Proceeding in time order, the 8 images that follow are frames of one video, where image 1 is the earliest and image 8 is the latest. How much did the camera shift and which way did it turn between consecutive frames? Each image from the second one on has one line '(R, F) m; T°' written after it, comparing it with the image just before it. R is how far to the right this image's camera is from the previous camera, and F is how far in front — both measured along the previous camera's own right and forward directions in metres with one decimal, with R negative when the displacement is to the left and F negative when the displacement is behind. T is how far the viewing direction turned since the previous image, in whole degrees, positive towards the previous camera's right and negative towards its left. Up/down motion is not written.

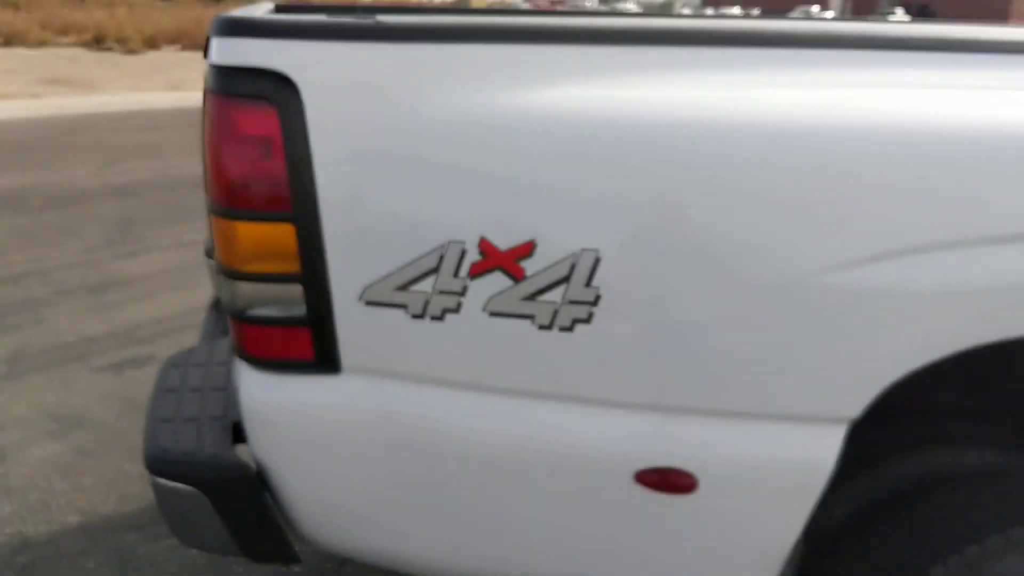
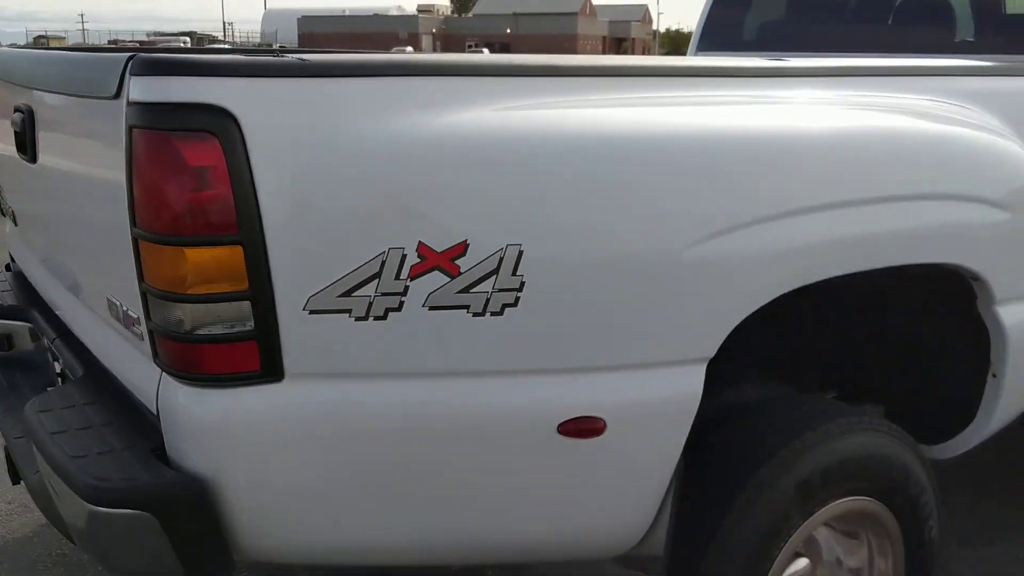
(+0.1, +0.1) m; -3°
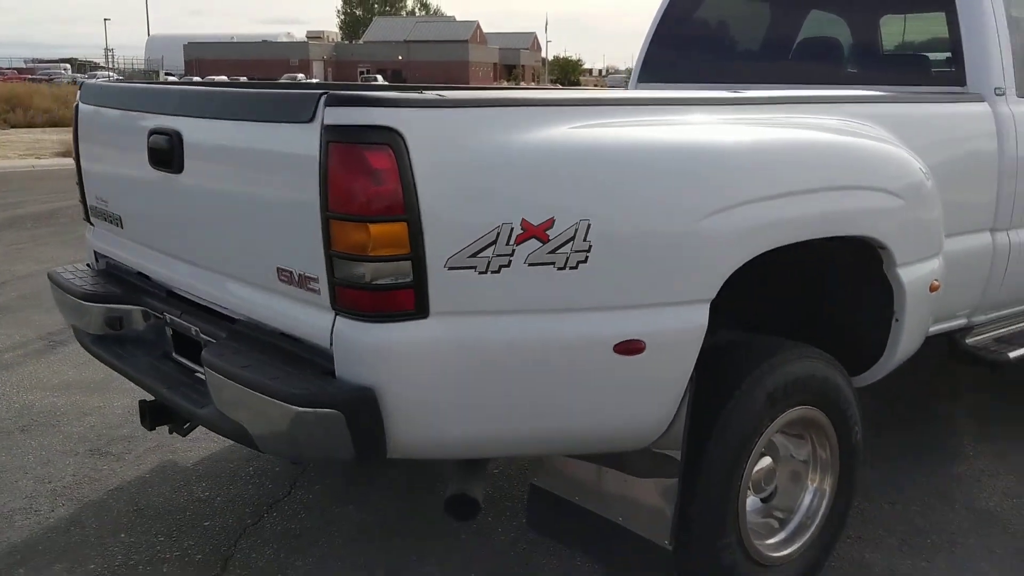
(-0.4, -0.7) m; +6°
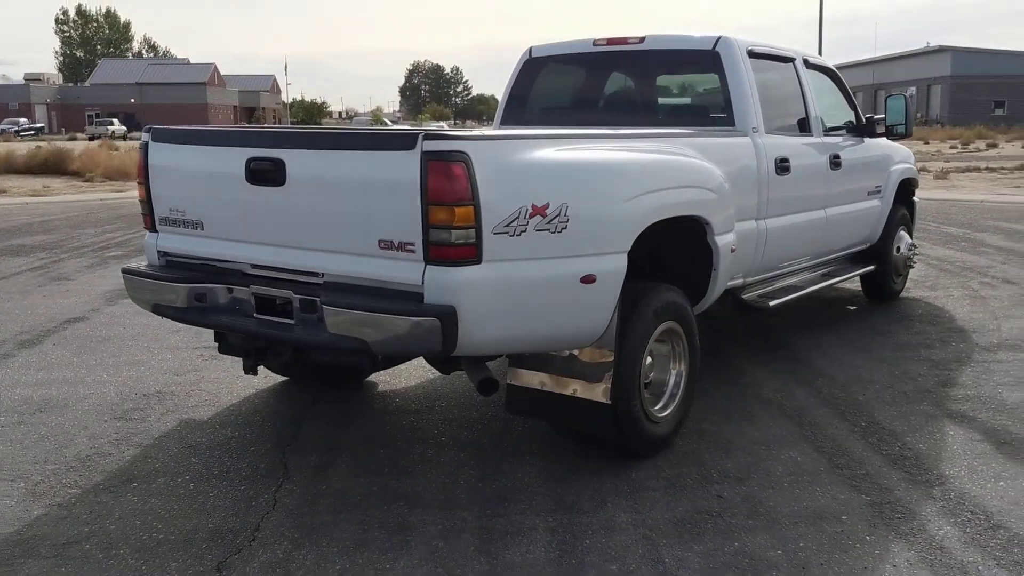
(-1.1, -1.5) m; +14°
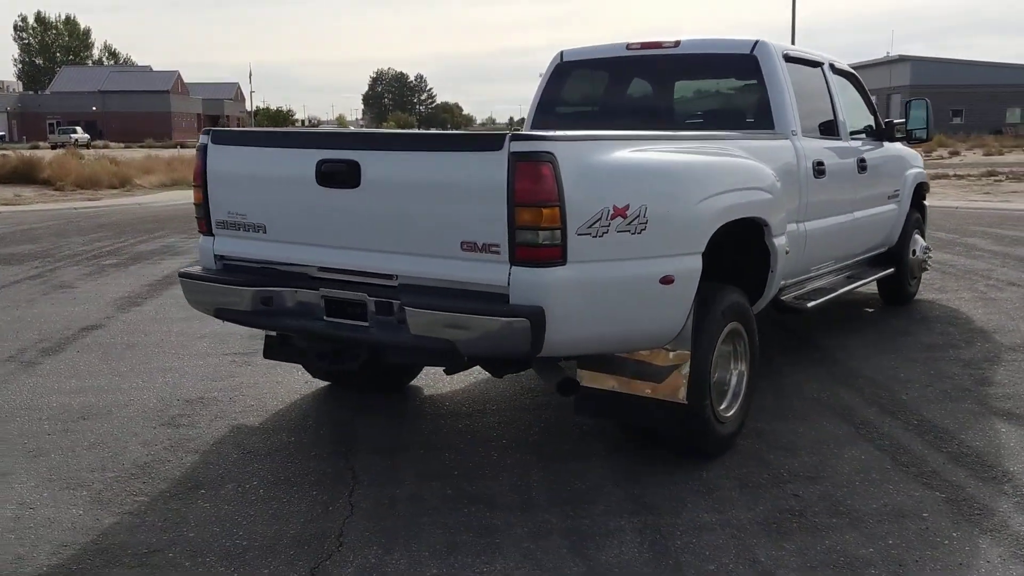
(-0.5, 0.0) m; +2°
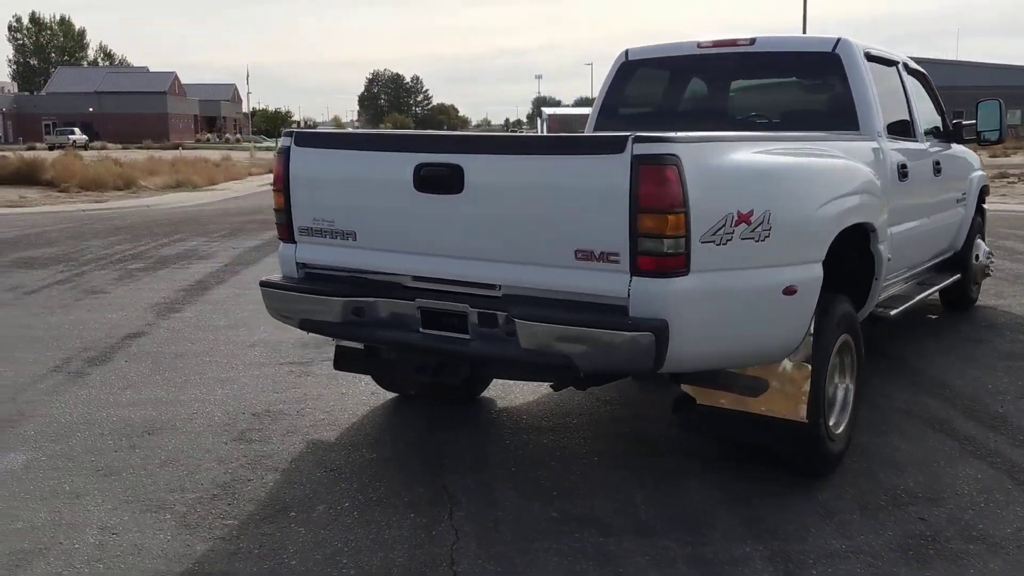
(-0.5, +0.2) m; 0°
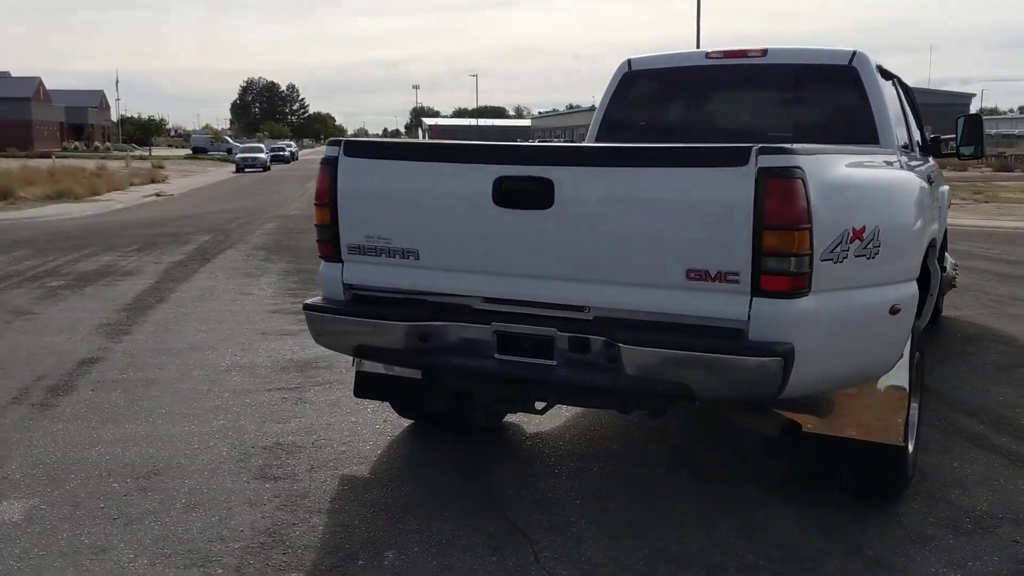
(-0.8, +0.4) m; +7°
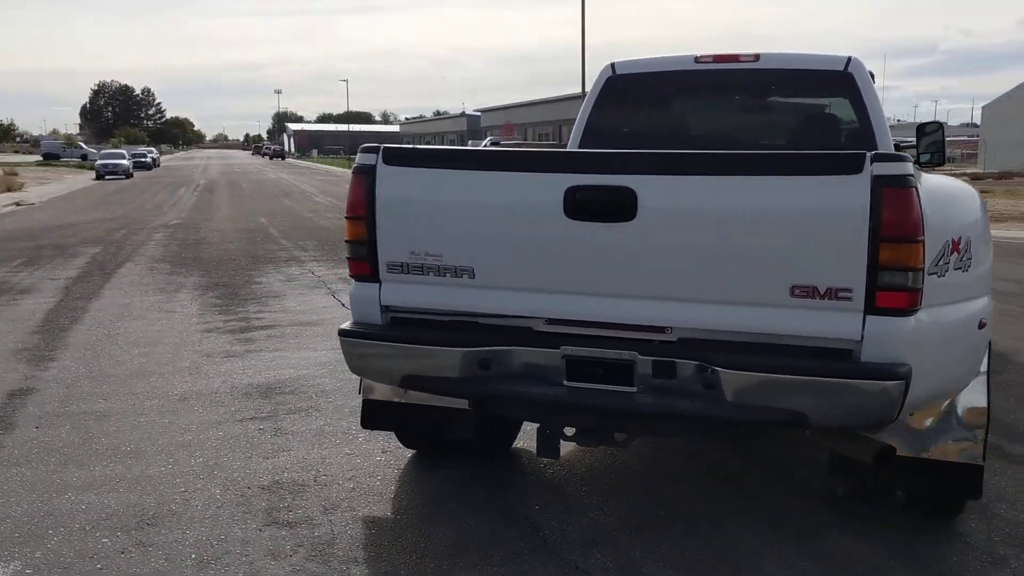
(-0.7, +0.4) m; +8°
